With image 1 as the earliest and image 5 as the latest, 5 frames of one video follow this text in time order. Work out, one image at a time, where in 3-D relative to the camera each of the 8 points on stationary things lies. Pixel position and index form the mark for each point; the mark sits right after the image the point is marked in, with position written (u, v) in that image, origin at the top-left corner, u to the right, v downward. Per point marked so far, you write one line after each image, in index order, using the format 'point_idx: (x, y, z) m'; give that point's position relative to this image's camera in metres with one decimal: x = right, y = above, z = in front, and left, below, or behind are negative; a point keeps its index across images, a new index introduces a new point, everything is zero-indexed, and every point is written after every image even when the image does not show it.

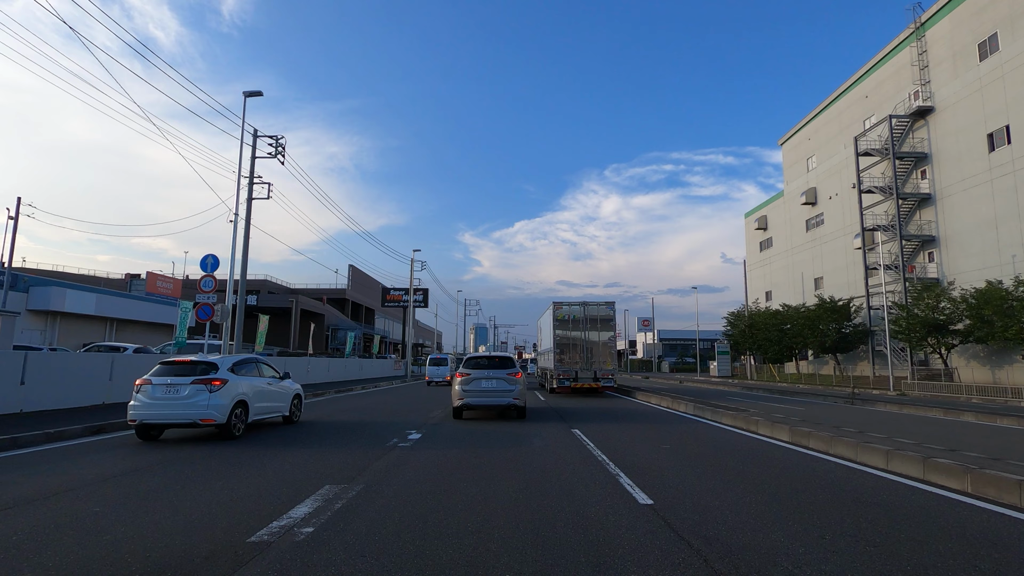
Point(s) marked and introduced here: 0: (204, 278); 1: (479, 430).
0: (-8.0, +0.3, +15.6) m
1: (-0.9, -3.8, +18.0) m
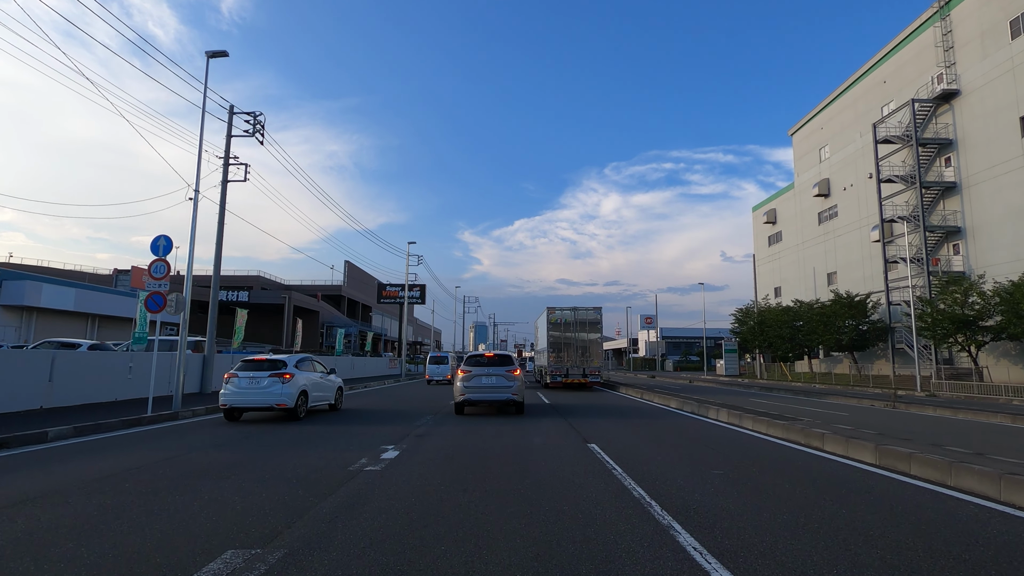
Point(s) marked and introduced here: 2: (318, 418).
0: (-8.0, +0.6, +13.5) m
1: (-0.9, -3.5, +15.9) m
2: (-5.3, -3.5, +16.7) m
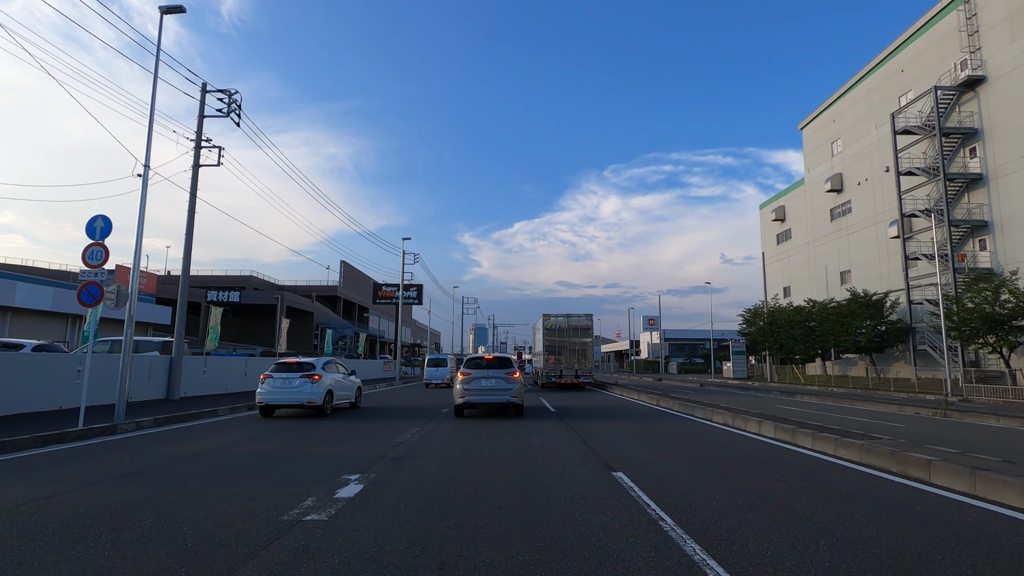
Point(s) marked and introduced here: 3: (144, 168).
0: (-8.0, +0.8, +11.5) m
1: (-0.9, -3.3, +13.8) m
2: (-5.3, -3.3, +14.7) m
3: (-7.7, +2.5, +12.6) m
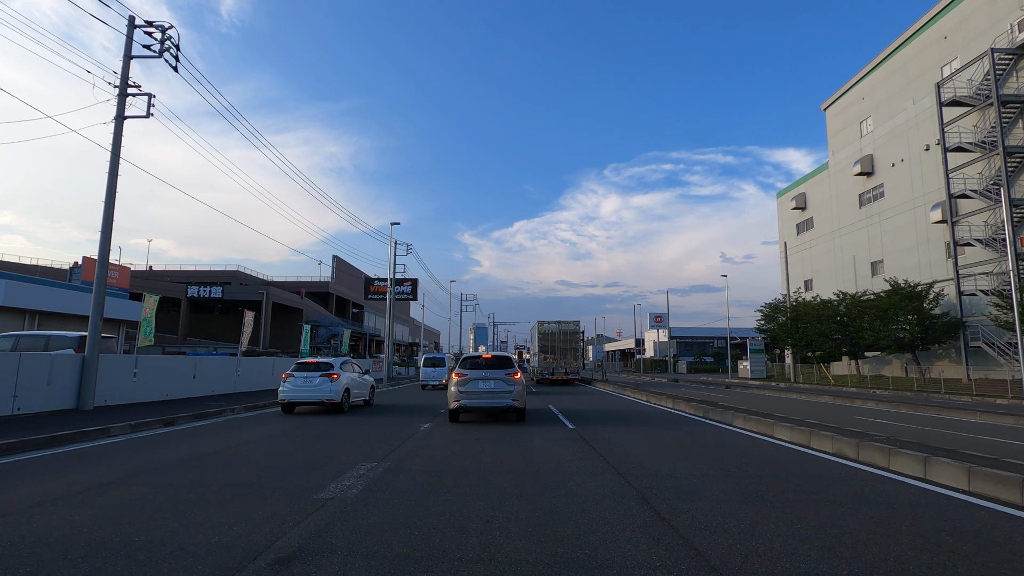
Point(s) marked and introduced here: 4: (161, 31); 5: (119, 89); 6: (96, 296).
0: (-7.9, +1.3, +7.5) m
1: (-0.8, -2.8, +9.9) m
2: (-5.3, -2.9, +10.7) m
3: (-7.6, +3.0, +8.7) m
4: (-9.6, +7.0, +16.6) m
5: (-10.5, +5.3, +16.2) m
6: (-10.7, -0.2, +15.5) m
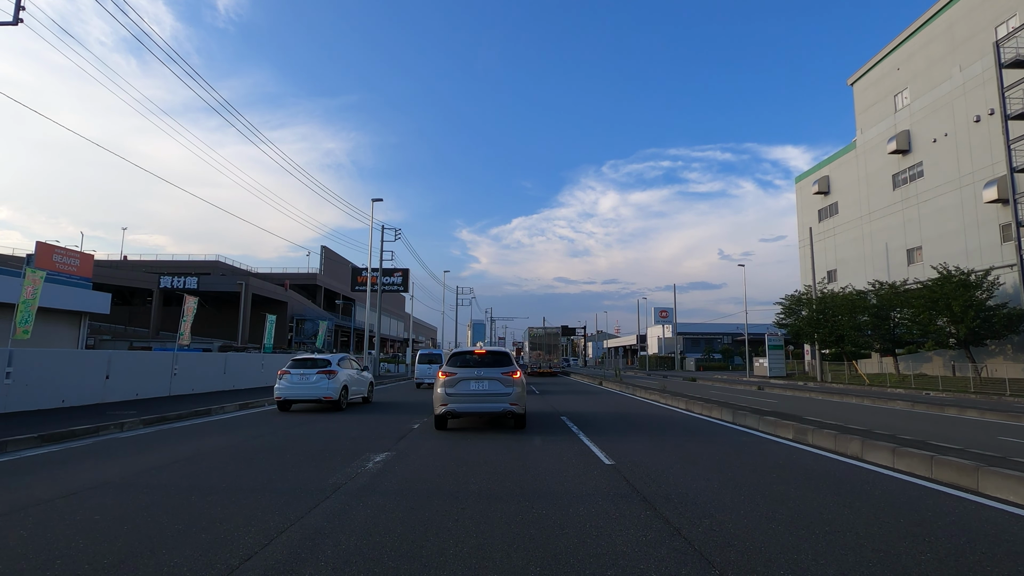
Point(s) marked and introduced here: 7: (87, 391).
0: (-7.9, +1.8, +3.3) m
1: (-0.8, -2.3, +5.7) m
2: (-5.2, -2.3, +6.5) m
3: (-7.6, +3.5, +4.4) m
4: (-9.6, +7.6, +12.3) m
5: (-10.5, +5.9, +11.9) m
6: (-10.6, +0.4, +11.3) m
7: (-10.6, -2.5, +15.0) m
